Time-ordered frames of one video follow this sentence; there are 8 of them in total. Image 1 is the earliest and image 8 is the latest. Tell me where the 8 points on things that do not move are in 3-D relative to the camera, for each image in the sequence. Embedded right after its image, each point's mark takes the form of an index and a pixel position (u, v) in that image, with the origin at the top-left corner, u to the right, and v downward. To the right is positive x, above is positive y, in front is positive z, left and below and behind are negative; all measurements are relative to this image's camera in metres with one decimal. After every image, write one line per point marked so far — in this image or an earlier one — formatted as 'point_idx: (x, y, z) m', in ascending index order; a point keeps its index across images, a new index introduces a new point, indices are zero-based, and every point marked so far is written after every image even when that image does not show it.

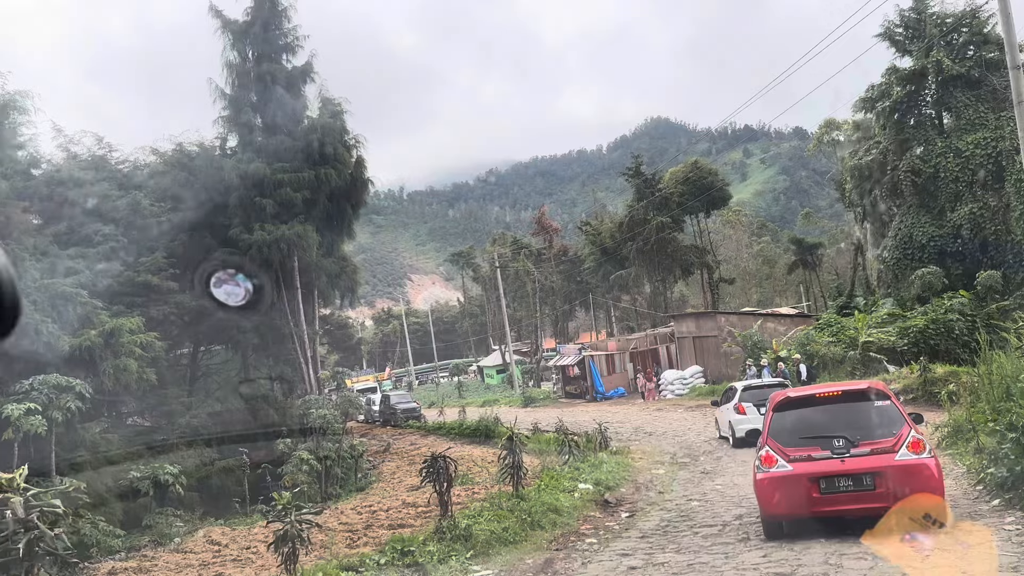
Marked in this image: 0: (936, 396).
0: (+8.1, -2.1, +15.5) m
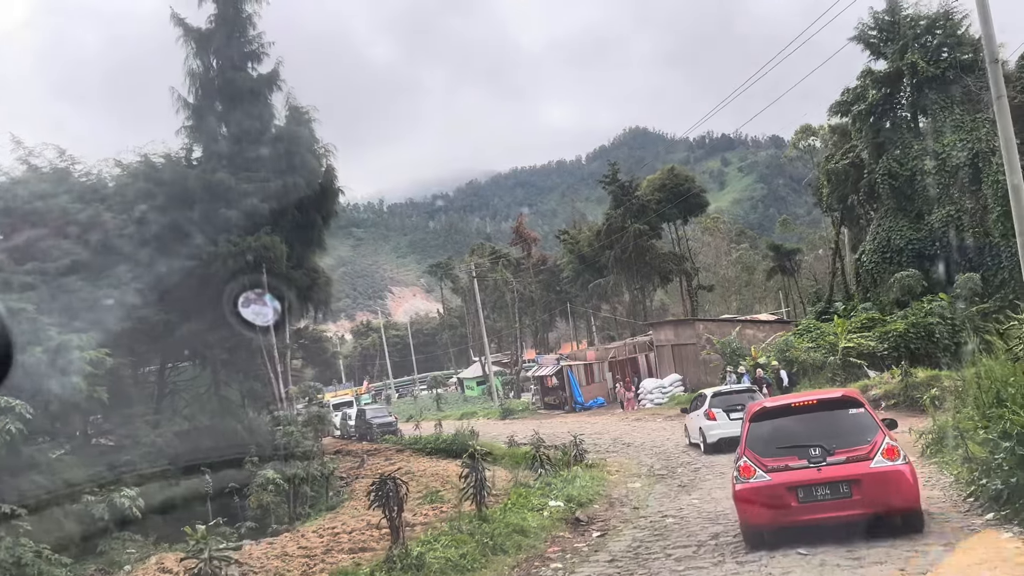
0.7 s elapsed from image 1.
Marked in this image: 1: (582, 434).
0: (+7.6, -2.1, +15.2) m
1: (+1.7, -3.6, +19.7) m
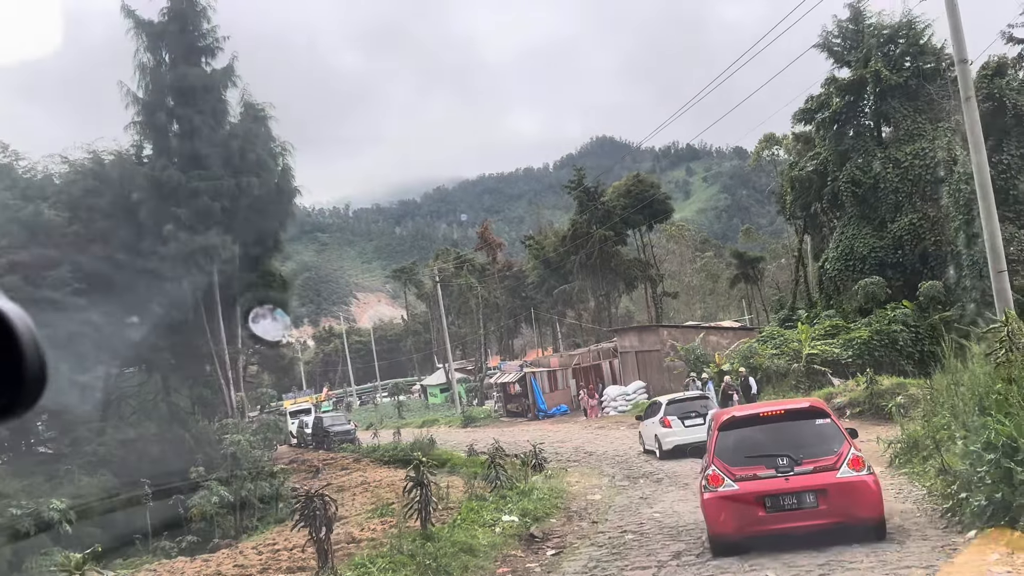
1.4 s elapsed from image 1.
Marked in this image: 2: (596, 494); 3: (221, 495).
0: (+6.8, -2.2, +14.9) m
1: (+0.7, -3.7, +19.2) m
2: (+1.1, -2.7, +10.6) m
3: (-5.8, -4.1, +16.2) m
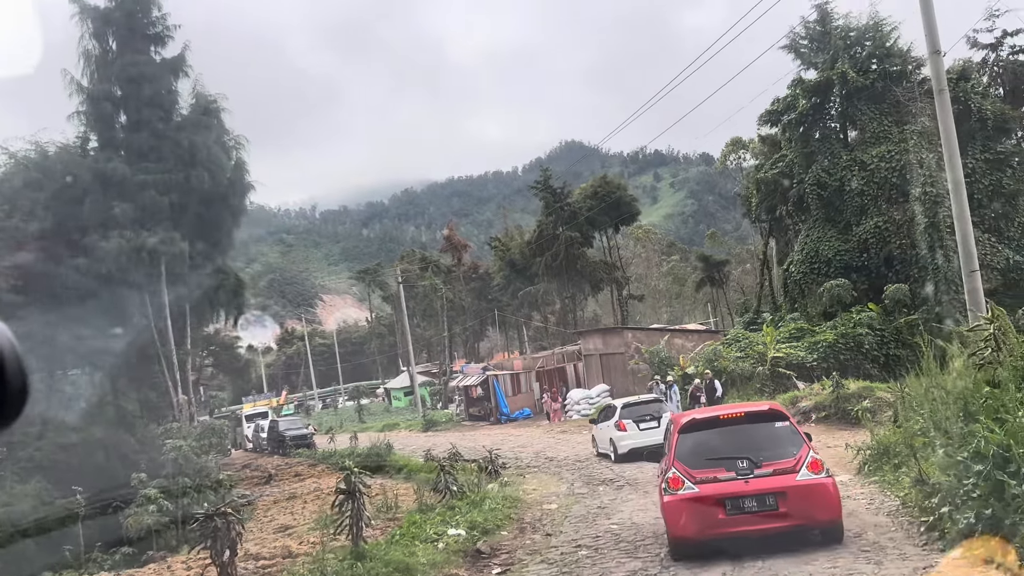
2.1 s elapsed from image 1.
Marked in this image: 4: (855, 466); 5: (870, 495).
0: (+6.0, -2.2, +14.5) m
1: (-0.2, -3.7, +18.6) m
2: (+0.5, -2.7, +10.0) m
3: (-6.7, -4.1, +15.4) m
4: (+3.9, -2.0, +9.2) m
5: (+3.5, -2.0, +7.8) m
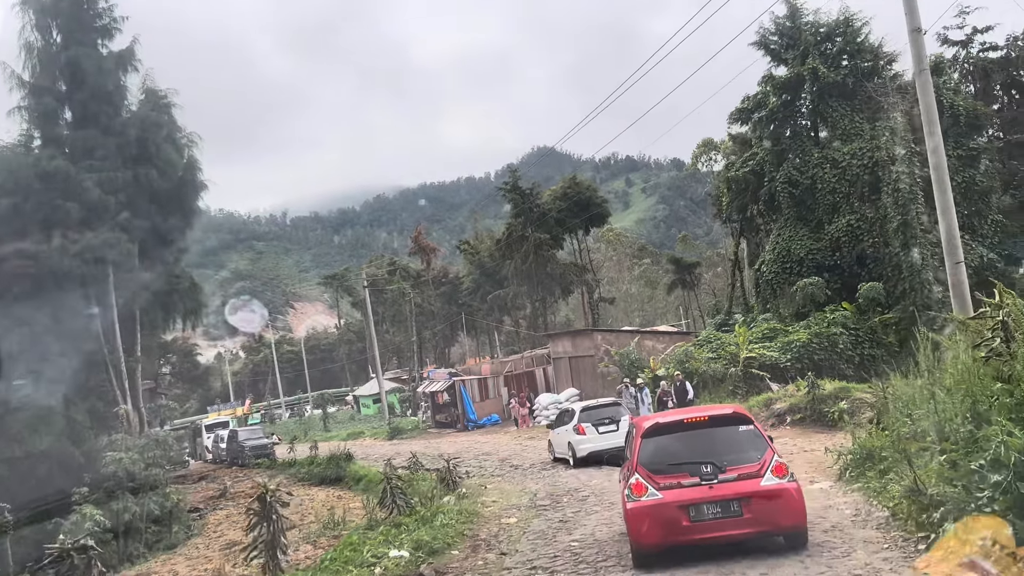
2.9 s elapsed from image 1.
0: (+5.4, -2.2, +13.9) m
1: (-1.0, -3.7, +17.8) m
2: (0.0, -2.6, +9.3) m
3: (-7.3, -4.1, +14.3) m
4: (+3.4, -2.0, +8.6) m
5: (+3.0, -1.9, +7.2) m
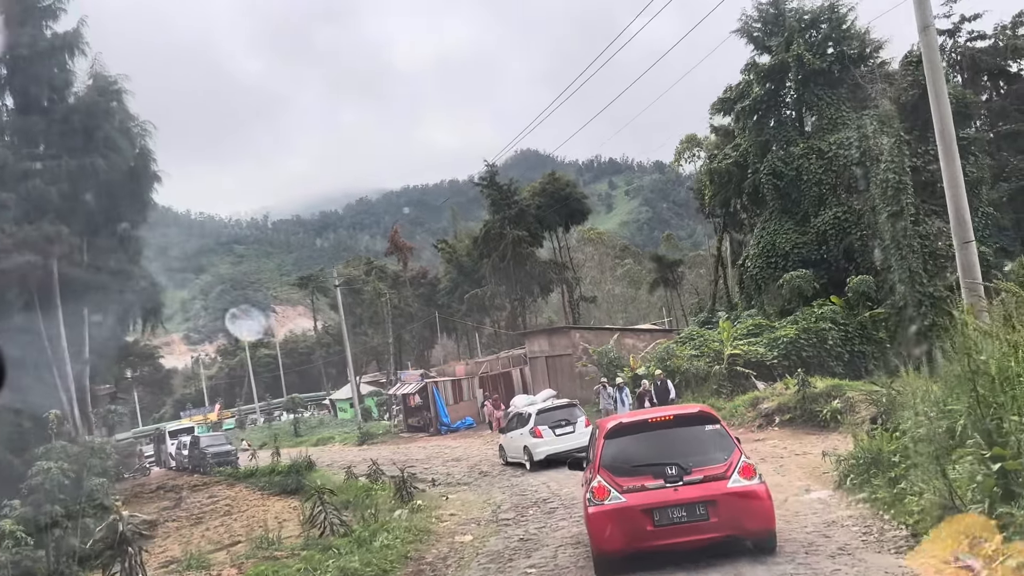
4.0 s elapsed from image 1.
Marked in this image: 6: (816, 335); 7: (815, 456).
0: (+4.9, -2.0, +12.9) m
1: (-1.6, -3.6, +16.6) m
2: (-0.4, -2.5, +8.1) m
3: (-7.9, -4.0, +13.1) m
4: (+3.0, -1.8, +7.5) m
5: (+2.6, -1.7, +6.1) m
6: (+7.4, -1.1, +19.9) m
7: (+3.8, -2.1, +10.2) m
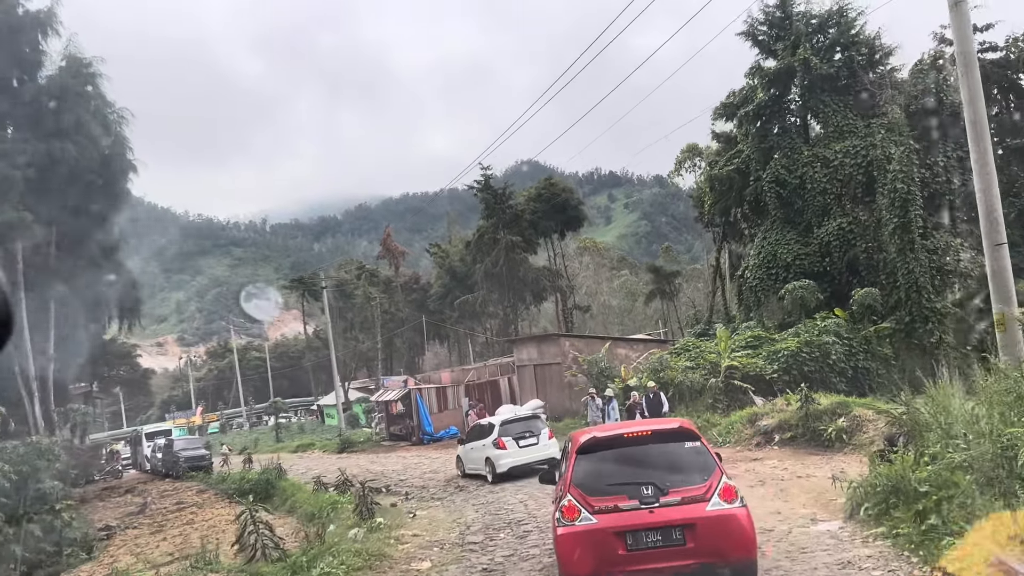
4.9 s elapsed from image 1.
0: (+4.5, -2.2, +11.9) m
1: (-2.0, -3.6, +15.6) m
2: (-0.7, -2.4, +7.2) m
3: (-8.2, -3.8, +12.0) m
4: (+2.7, -1.8, +6.5) m
5: (+2.3, -1.7, +5.1) m
6: (+7.1, -1.4, +18.9) m
7: (+3.5, -2.2, +9.2) m
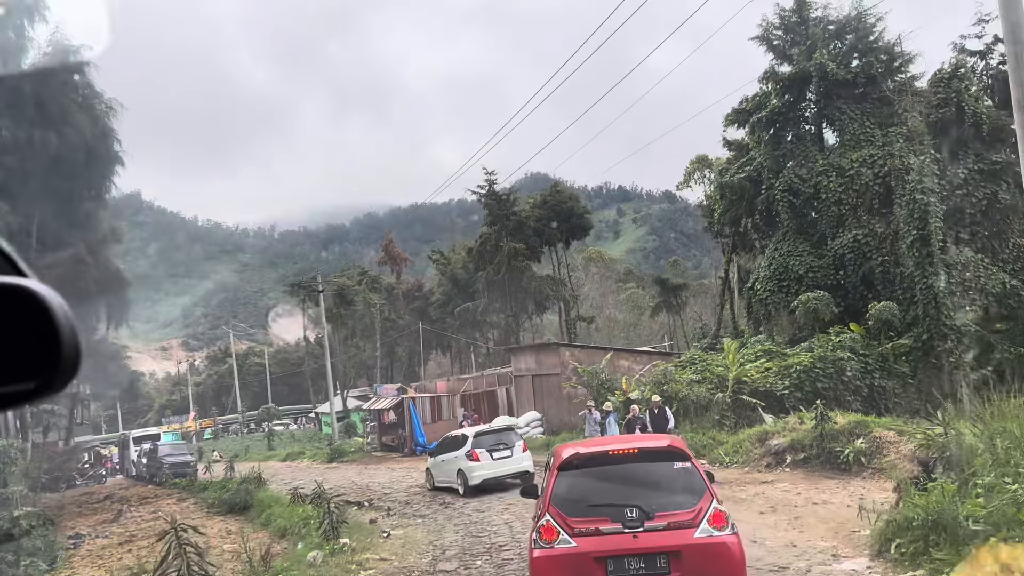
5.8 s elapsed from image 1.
0: (+4.4, -2.3, +11.0) m
1: (-2.1, -3.6, +14.7) m
2: (-0.9, -2.3, +6.2) m
3: (-8.4, -3.7, +11.2) m
4: (+2.5, -1.8, +5.6) m
5: (+2.1, -1.7, +4.2) m
6: (+7.1, -1.7, +17.9) m
7: (+3.3, -2.2, +8.2) m
